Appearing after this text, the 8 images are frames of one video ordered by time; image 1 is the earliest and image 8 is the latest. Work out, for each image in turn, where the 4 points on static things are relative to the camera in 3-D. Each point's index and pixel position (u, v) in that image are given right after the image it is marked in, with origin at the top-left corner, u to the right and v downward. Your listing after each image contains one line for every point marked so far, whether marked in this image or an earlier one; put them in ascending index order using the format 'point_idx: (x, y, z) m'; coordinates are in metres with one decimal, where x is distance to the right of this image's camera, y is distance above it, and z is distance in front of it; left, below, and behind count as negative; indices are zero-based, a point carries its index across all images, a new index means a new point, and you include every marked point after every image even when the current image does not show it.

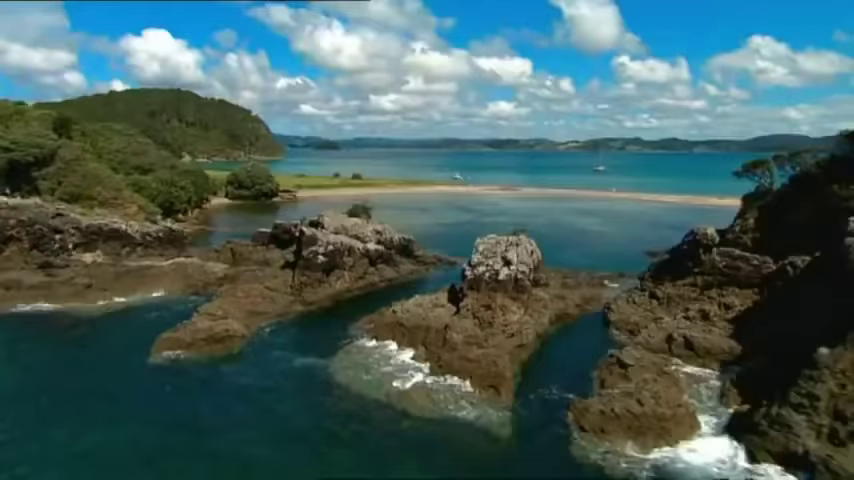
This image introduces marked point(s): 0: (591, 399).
0: (+6.0, -5.8, +18.4) m
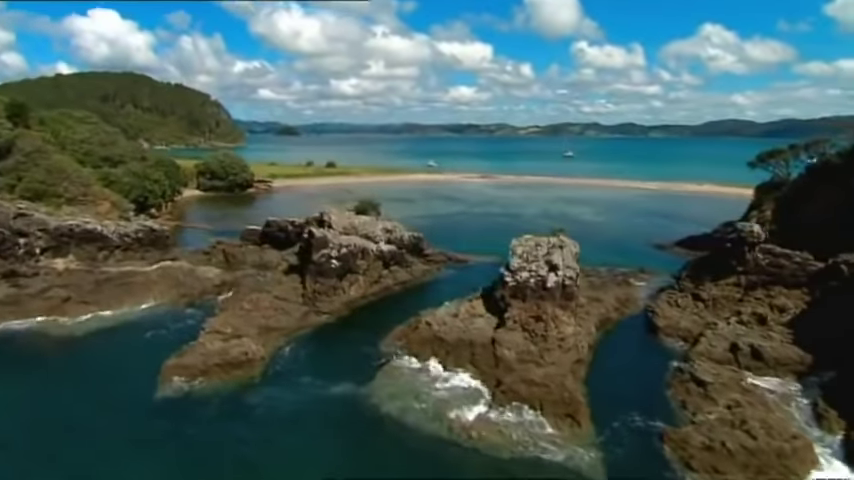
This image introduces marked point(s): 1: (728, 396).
0: (+8.4, -6.1, +16.3) m
1: (+10.8, -5.6, +18.2) m
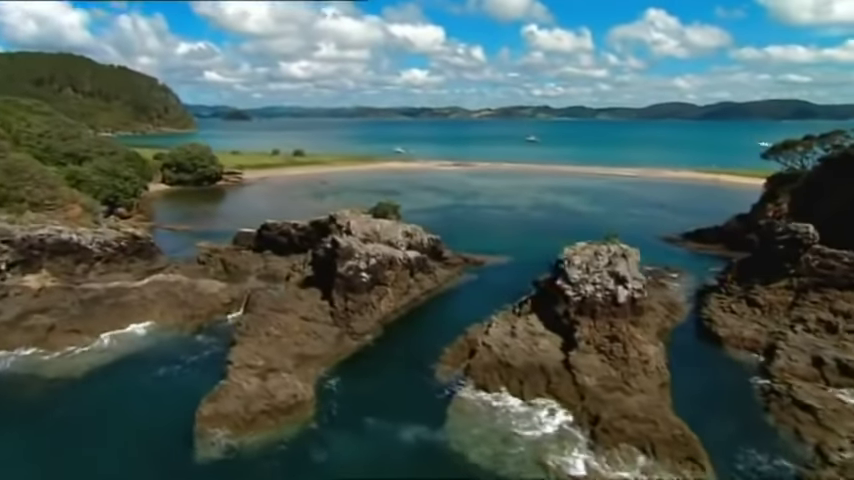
0: (+11.6, -6.7, +14.7) m
1: (+13.8, -6.1, +16.7) m
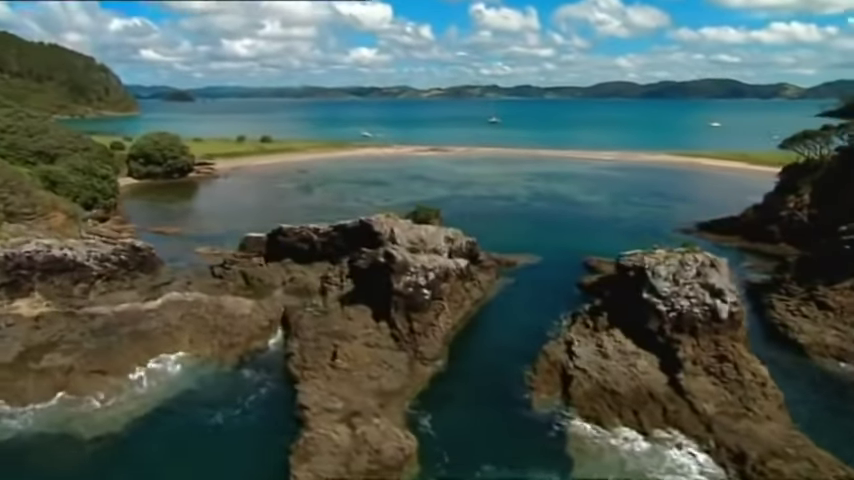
0: (+15.8, -7.3, +13.8) m
1: (+17.9, -6.5, +15.9) m
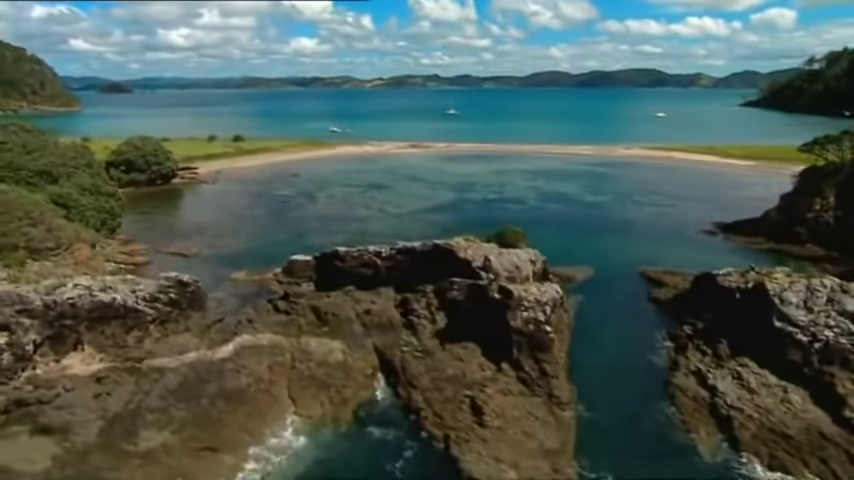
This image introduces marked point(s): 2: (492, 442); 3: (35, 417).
0: (+22.2, -8.3, +13.6) m
1: (+24.0, -7.5, +16.0) m
2: (+2.2, -7.0, +17.5) m
3: (-14.9, -6.8, +19.4) m
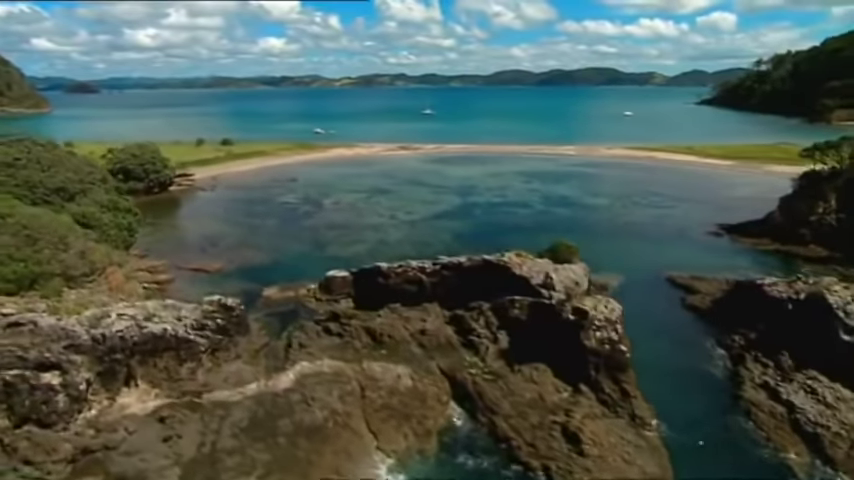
0: (+25.9, -8.9, +14.3) m
1: (+27.5, -8.0, +16.8) m
2: (+5.7, -7.8, +17.0) m
3: (-11.5, -7.9, +17.9) m
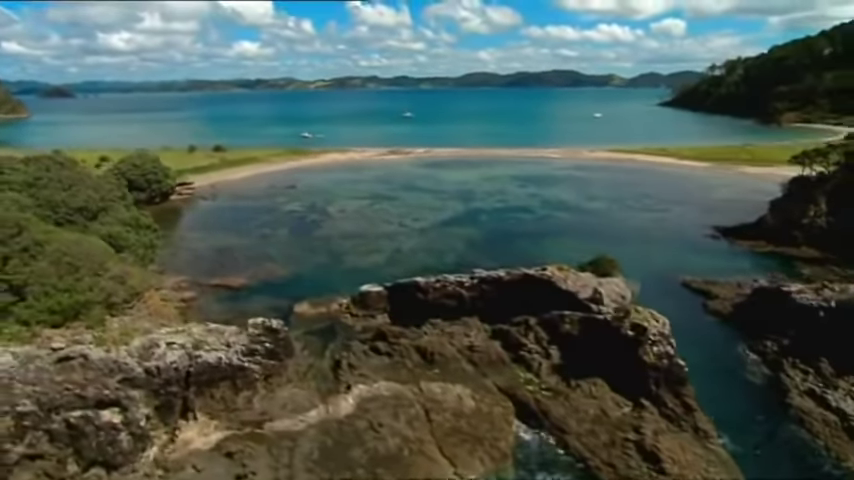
0: (+29.1, -9.2, +15.4) m
1: (+30.6, -8.3, +17.9) m
2: (+8.8, -8.6, +17.1) m
3: (-8.4, -8.9, +17.0) m
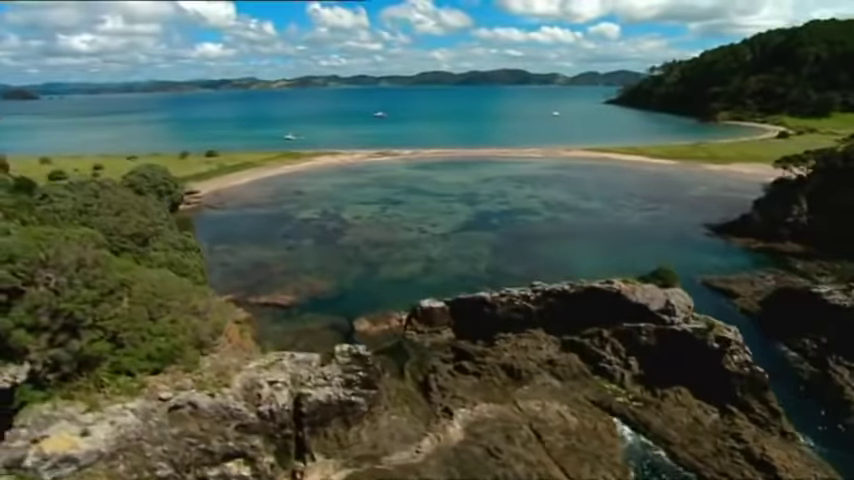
0: (+34.3, -9.2, +17.6) m
1: (+35.5, -8.2, +20.2) m
2: (+13.9, -9.1, +17.6) m
3: (-3.3, -10.0, +16.2) m
